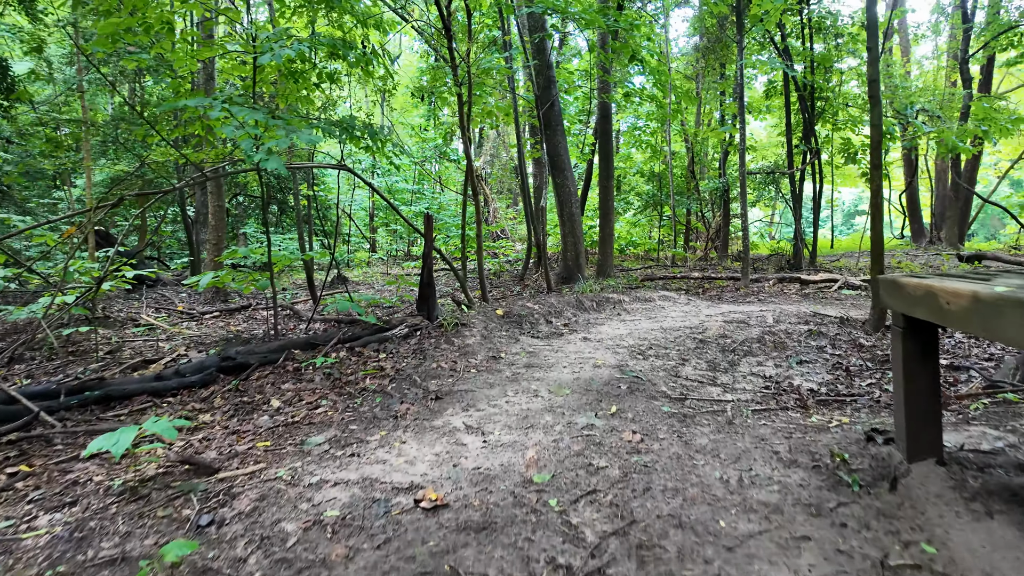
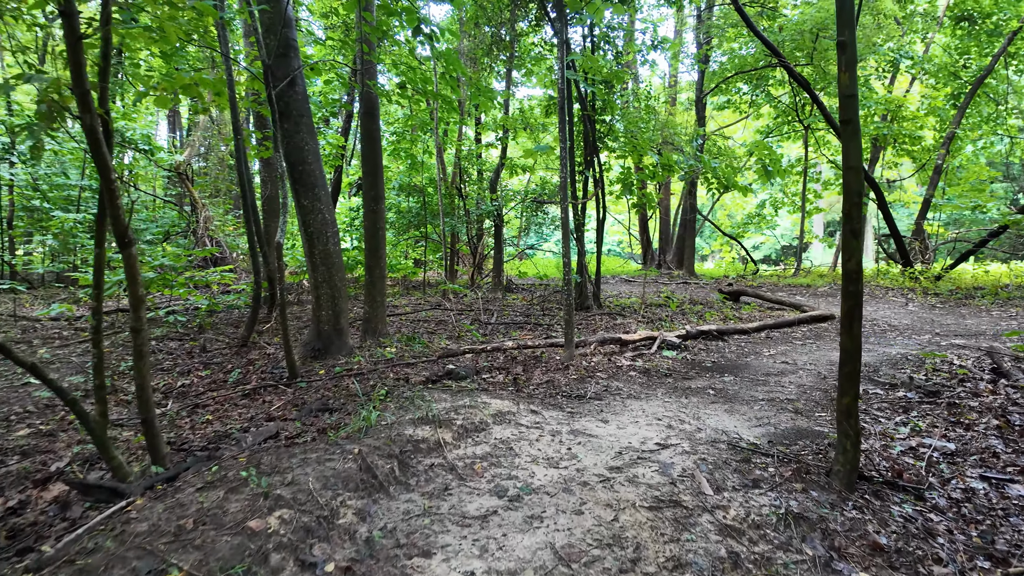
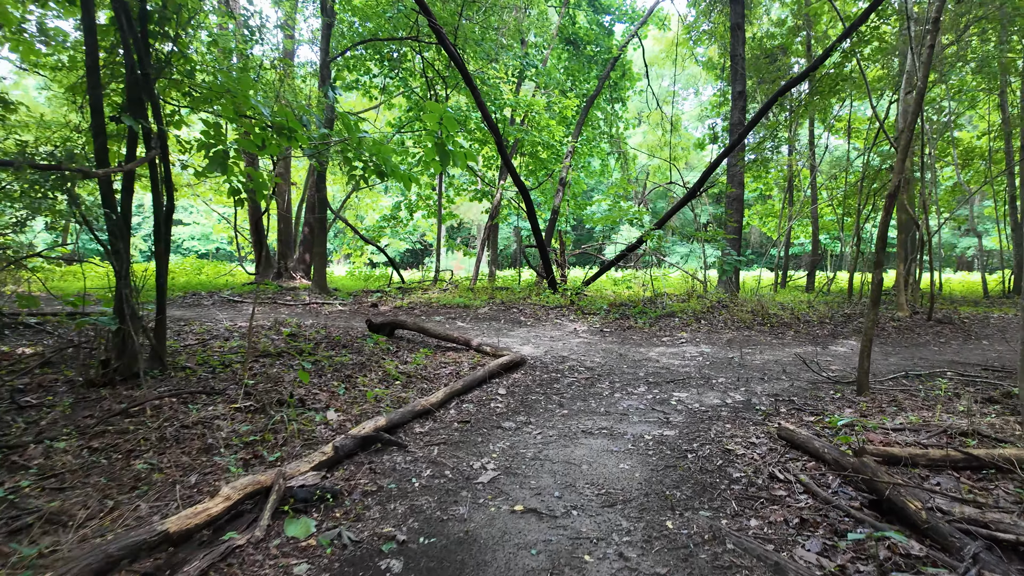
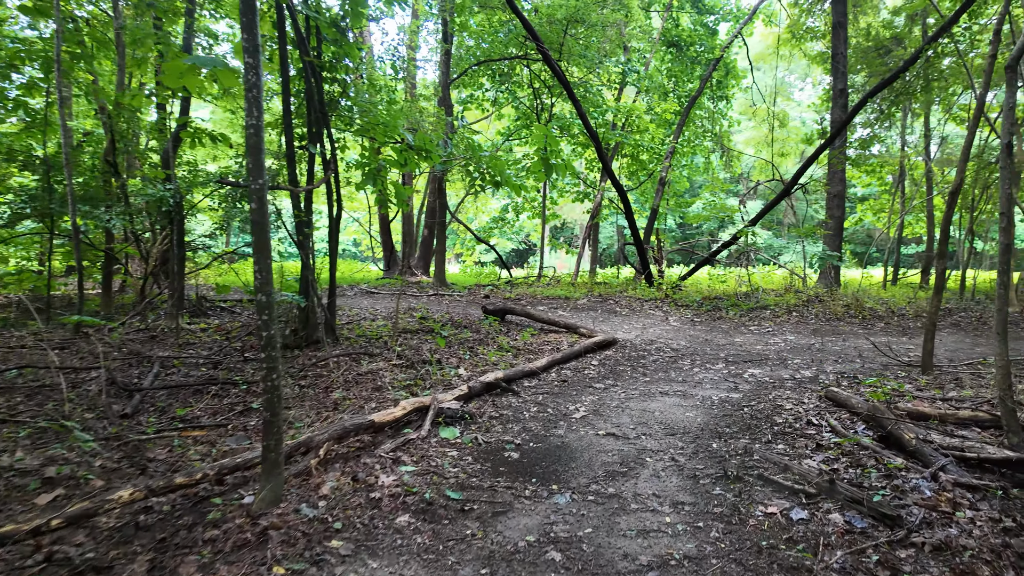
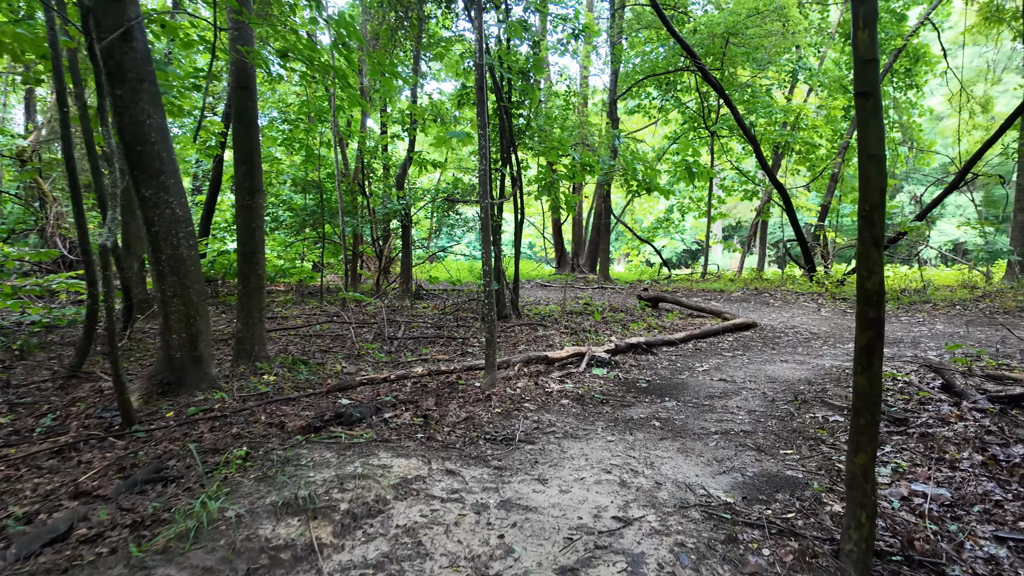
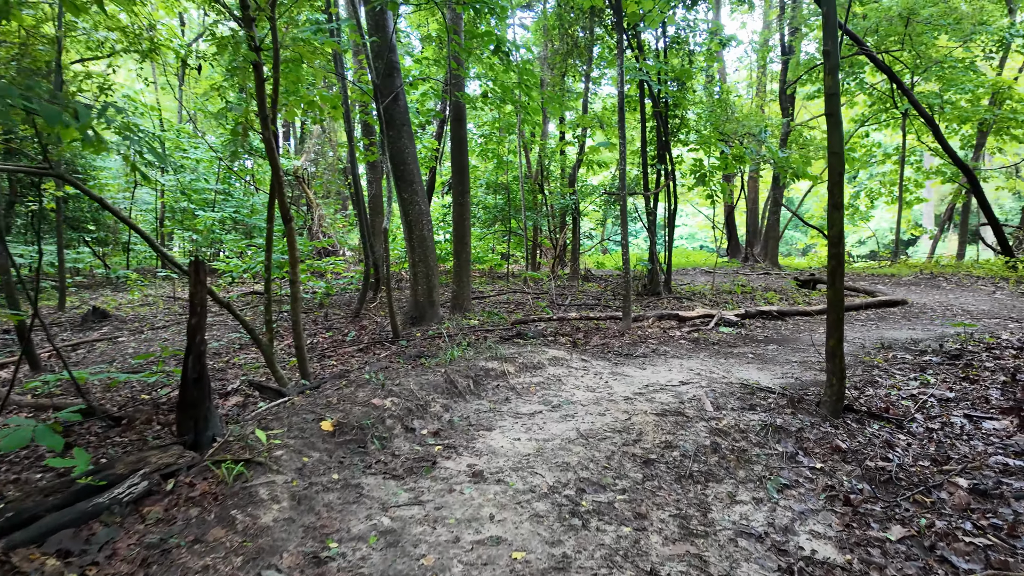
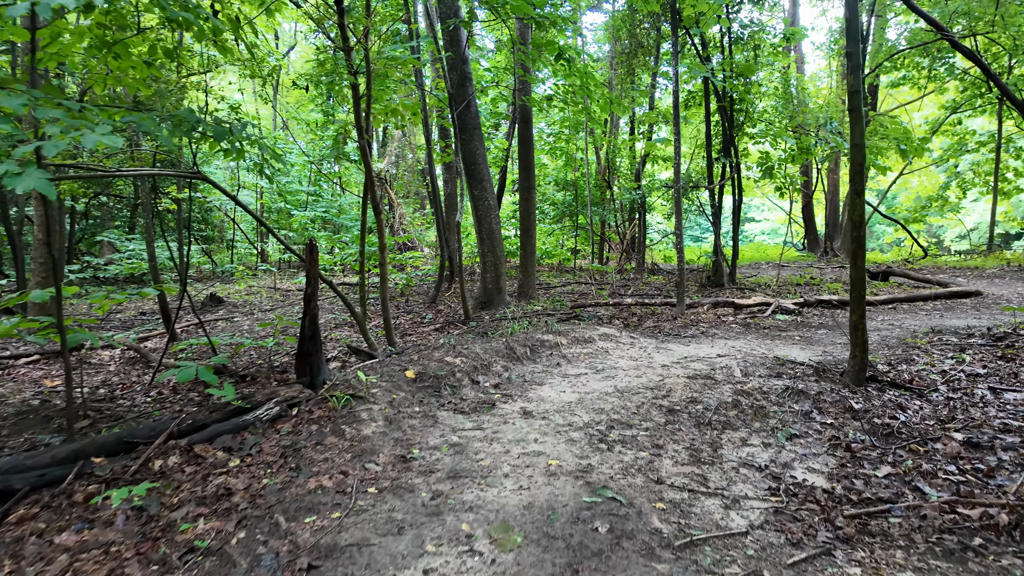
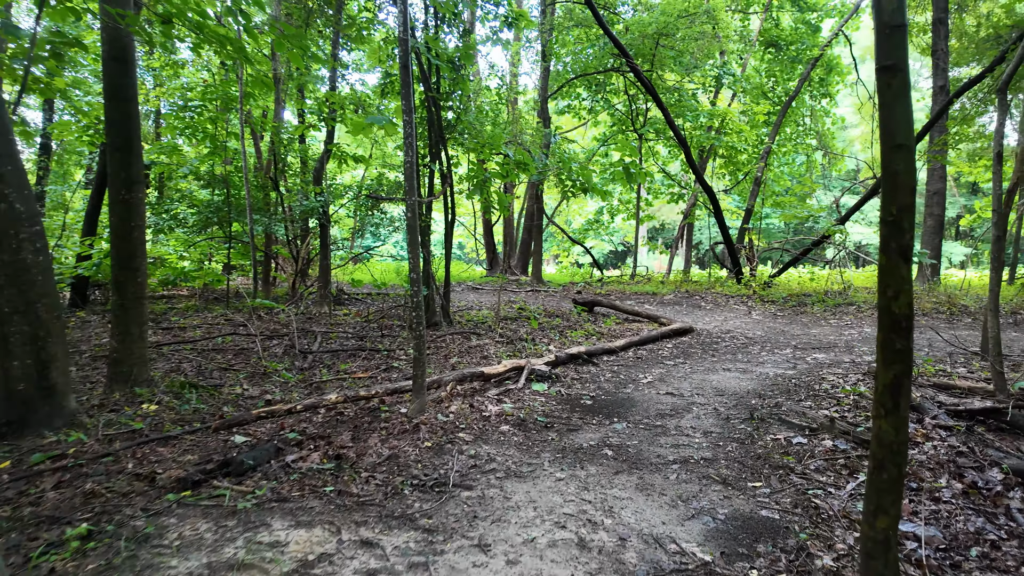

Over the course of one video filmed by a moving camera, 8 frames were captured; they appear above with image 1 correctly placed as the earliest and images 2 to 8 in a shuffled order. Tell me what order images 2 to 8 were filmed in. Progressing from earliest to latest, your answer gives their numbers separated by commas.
7, 6, 2, 5, 8, 4, 3
